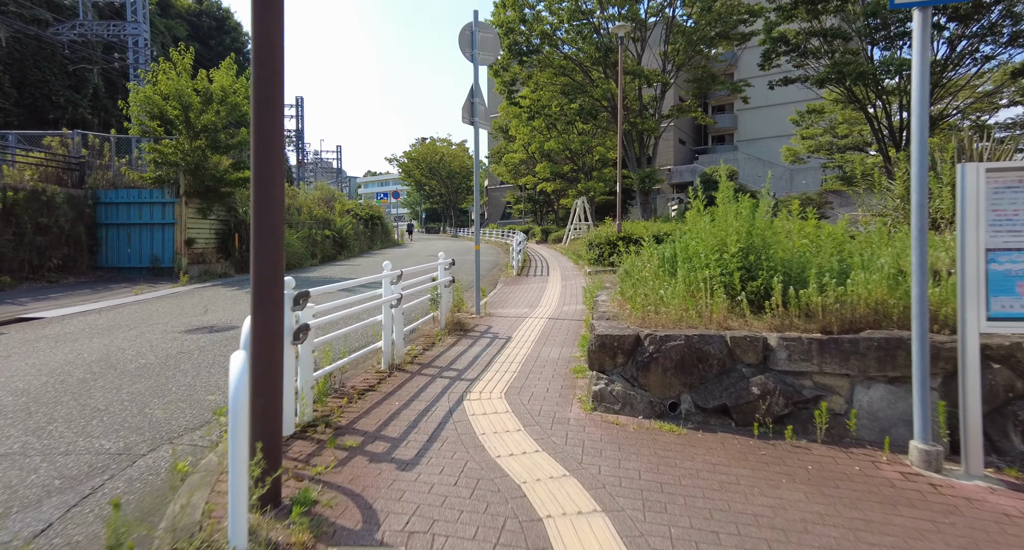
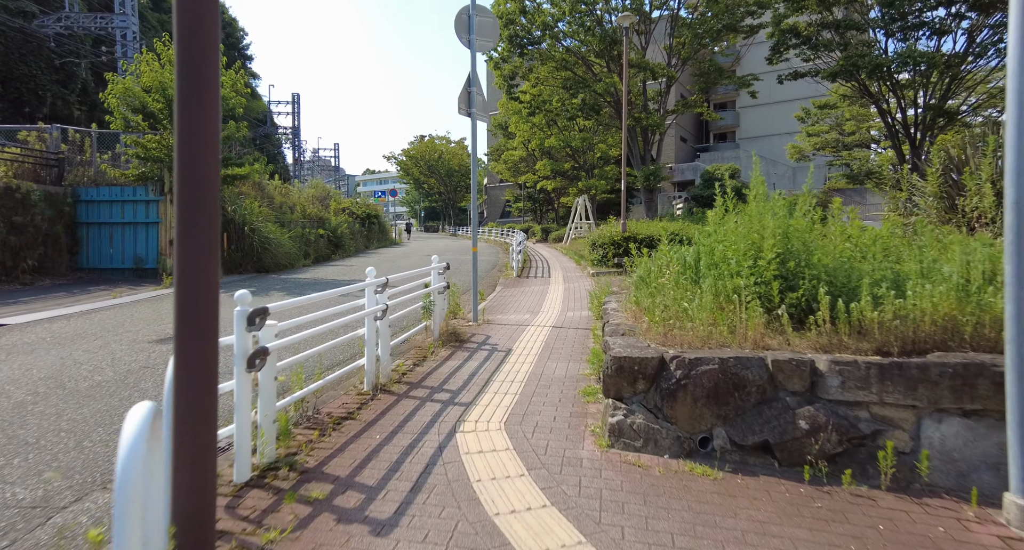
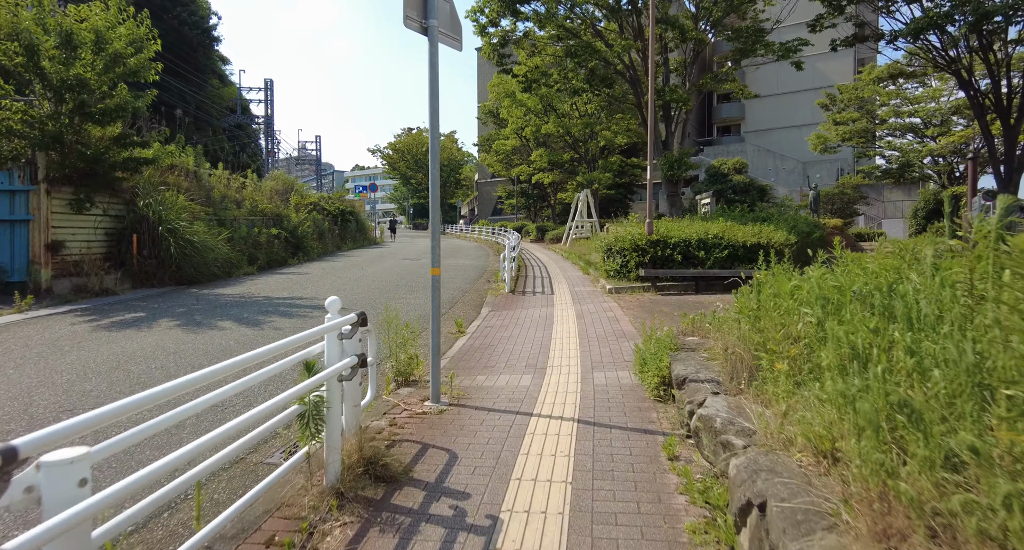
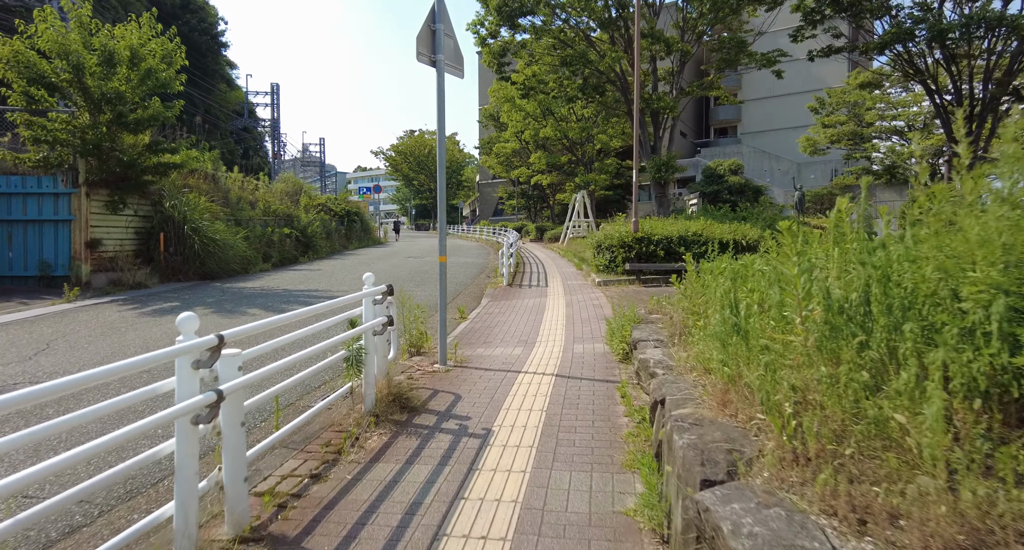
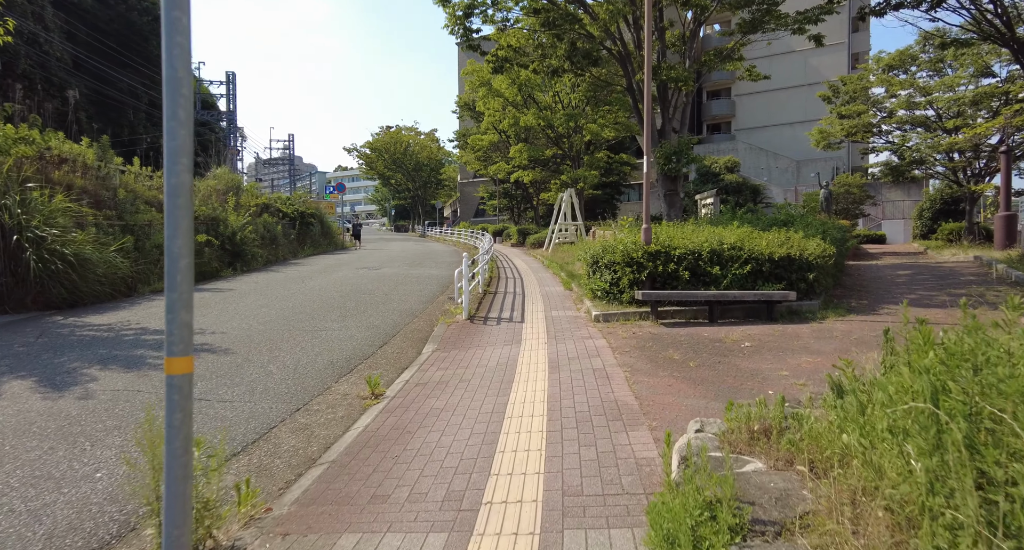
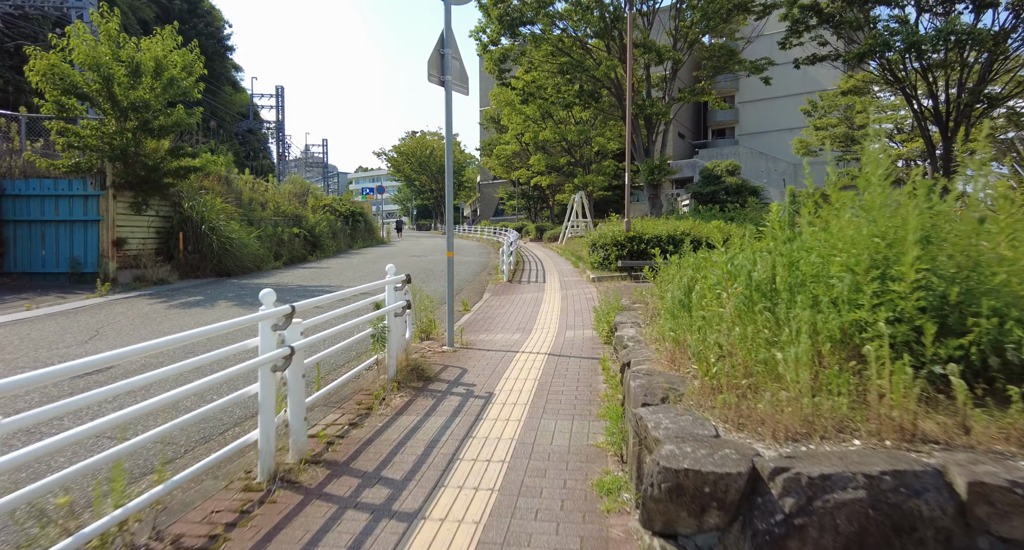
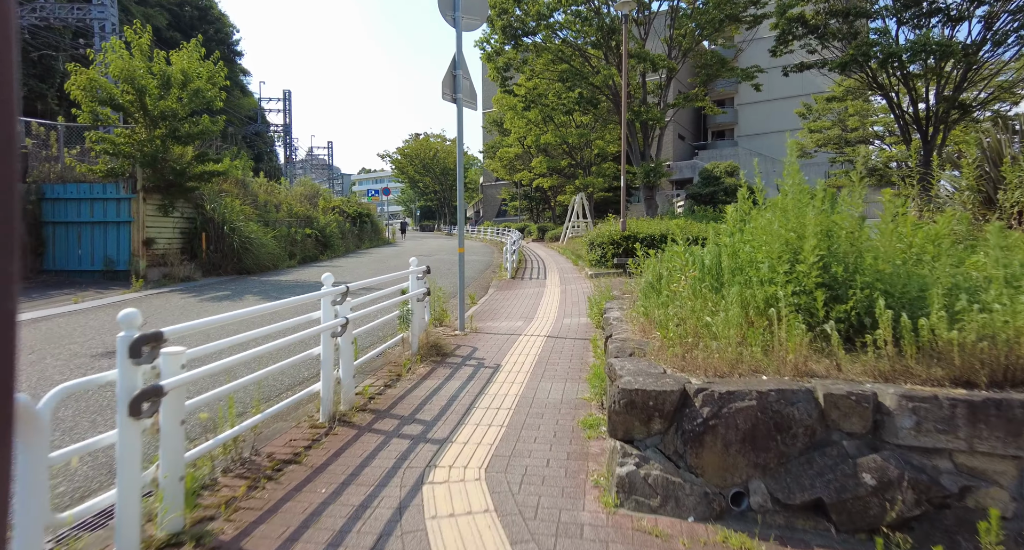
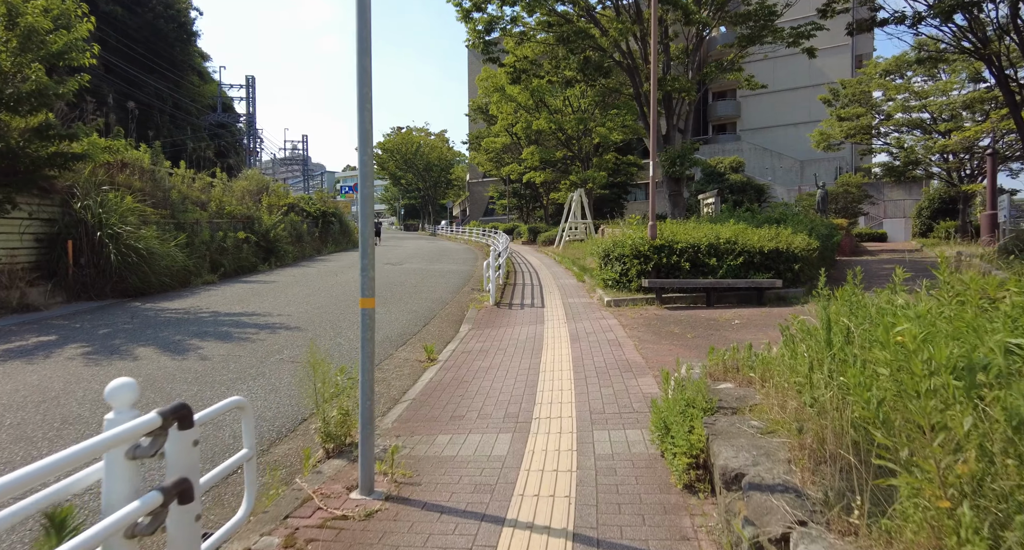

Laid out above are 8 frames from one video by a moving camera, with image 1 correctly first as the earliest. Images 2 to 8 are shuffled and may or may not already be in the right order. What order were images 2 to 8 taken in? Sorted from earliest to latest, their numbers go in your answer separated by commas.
2, 7, 6, 4, 3, 8, 5
